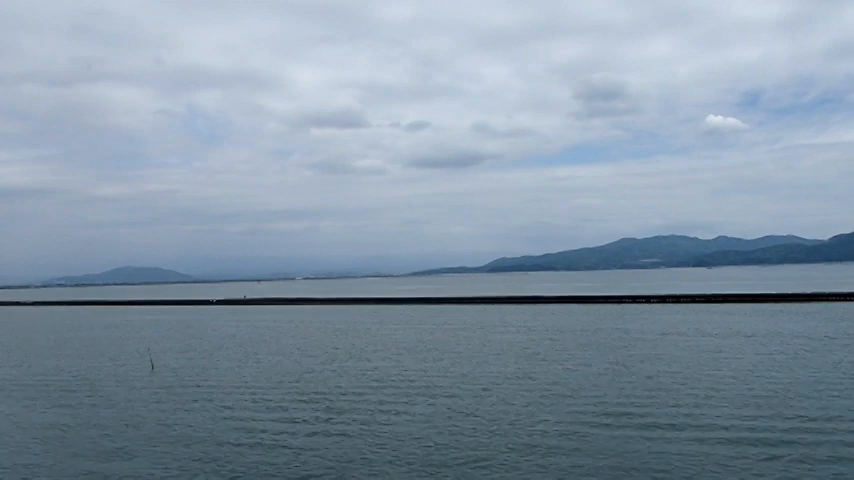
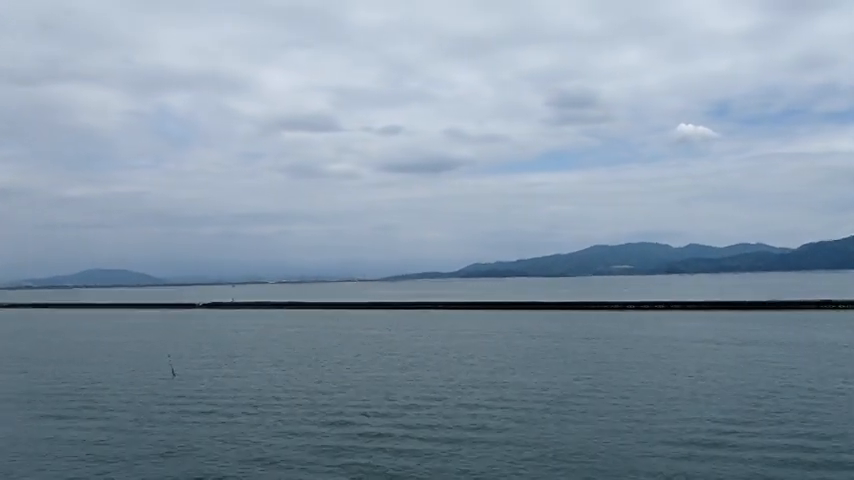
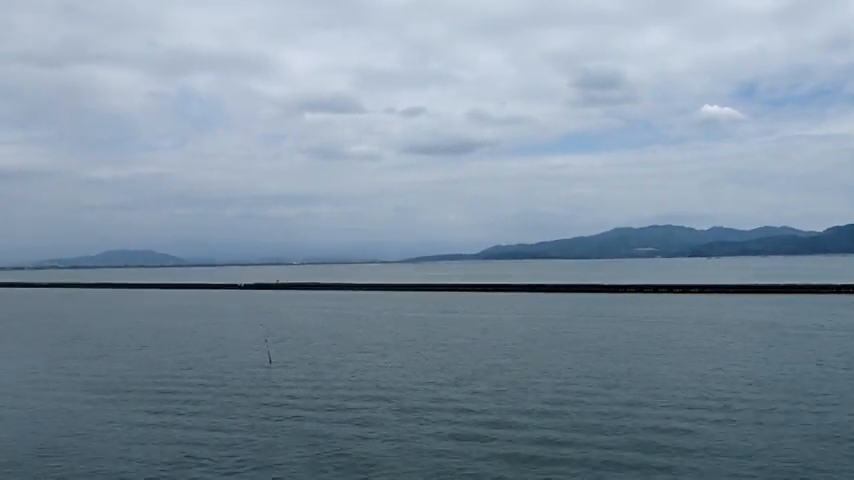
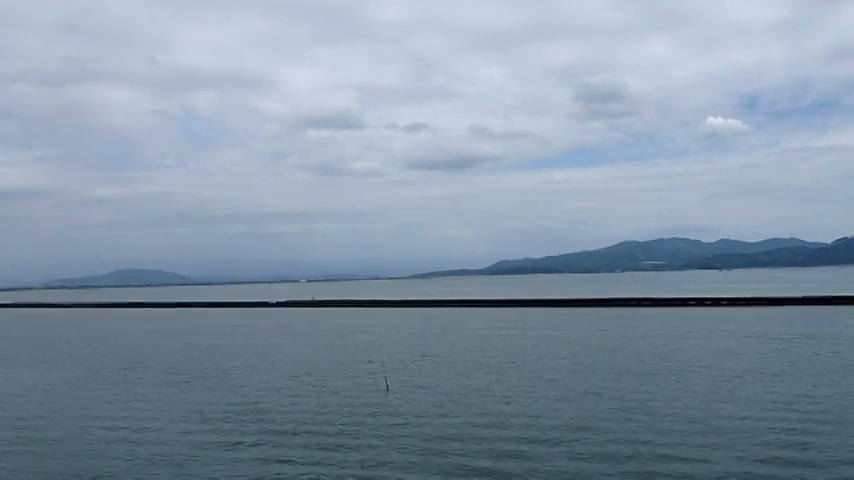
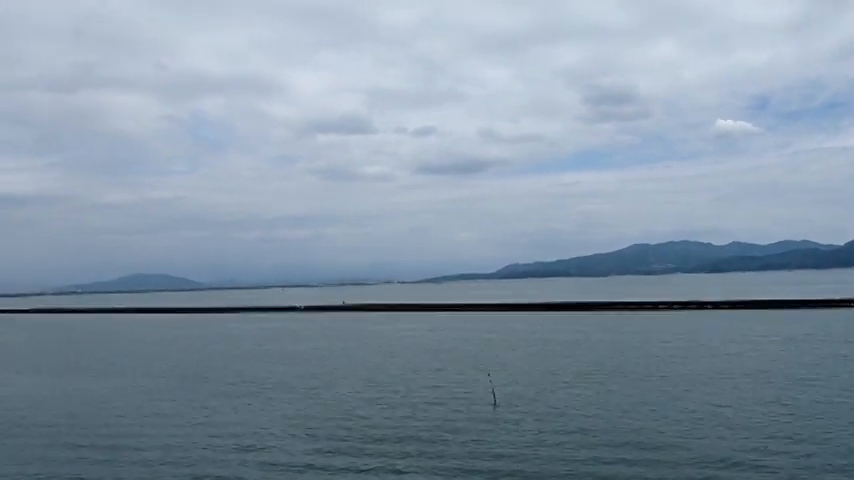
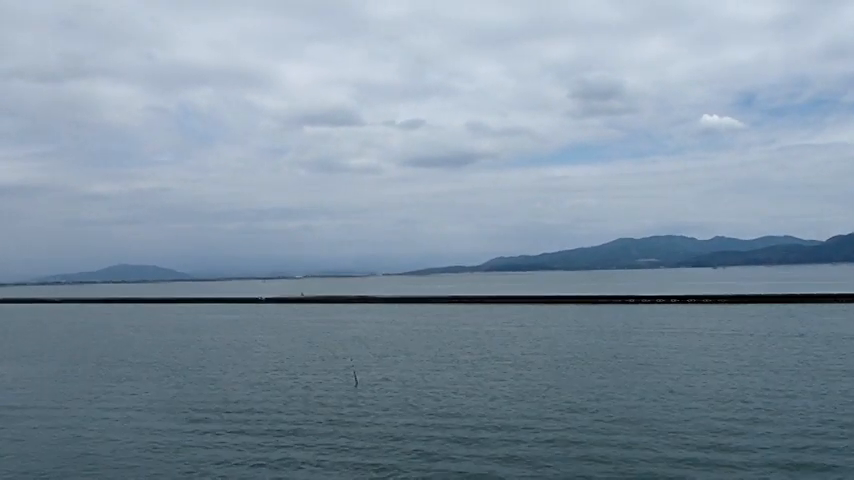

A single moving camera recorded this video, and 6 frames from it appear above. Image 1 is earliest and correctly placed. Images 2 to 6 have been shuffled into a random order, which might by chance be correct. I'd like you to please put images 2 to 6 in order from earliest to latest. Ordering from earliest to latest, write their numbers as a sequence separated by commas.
2, 3, 6, 4, 5
